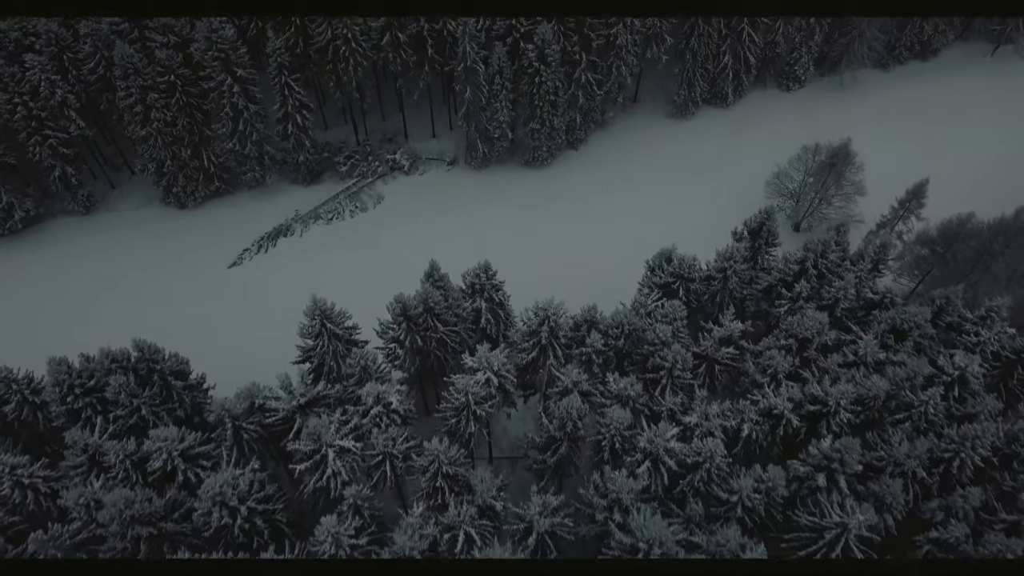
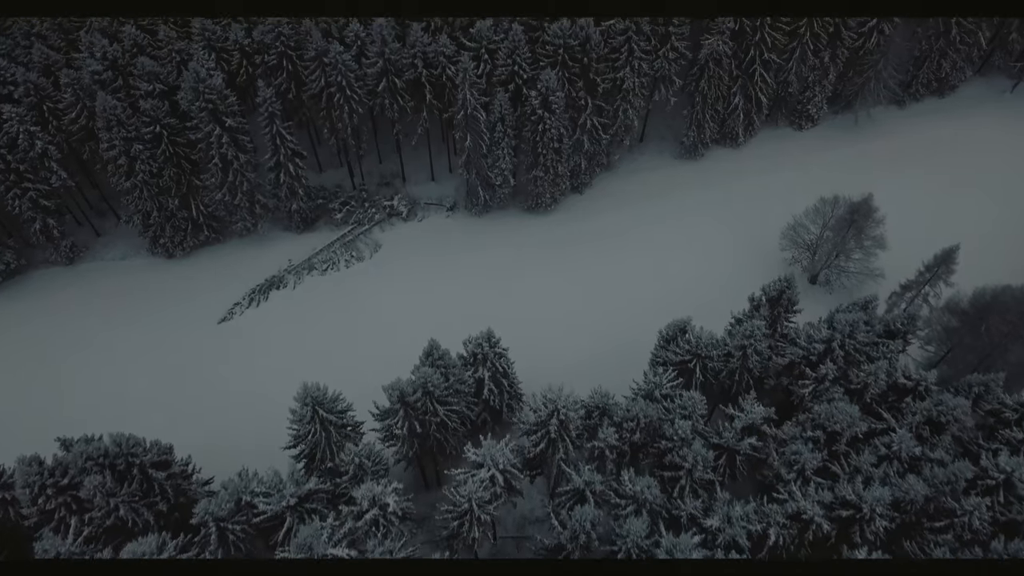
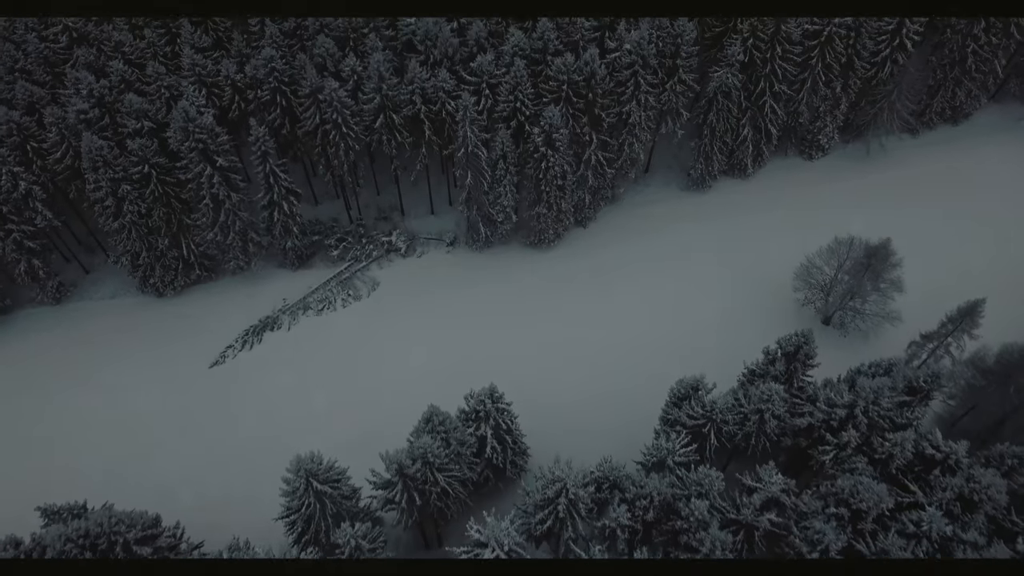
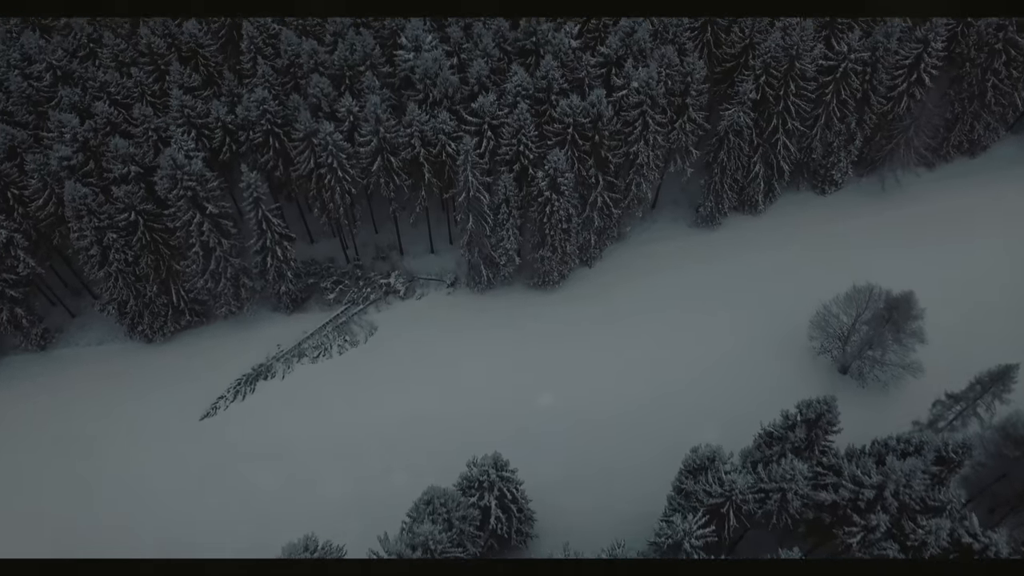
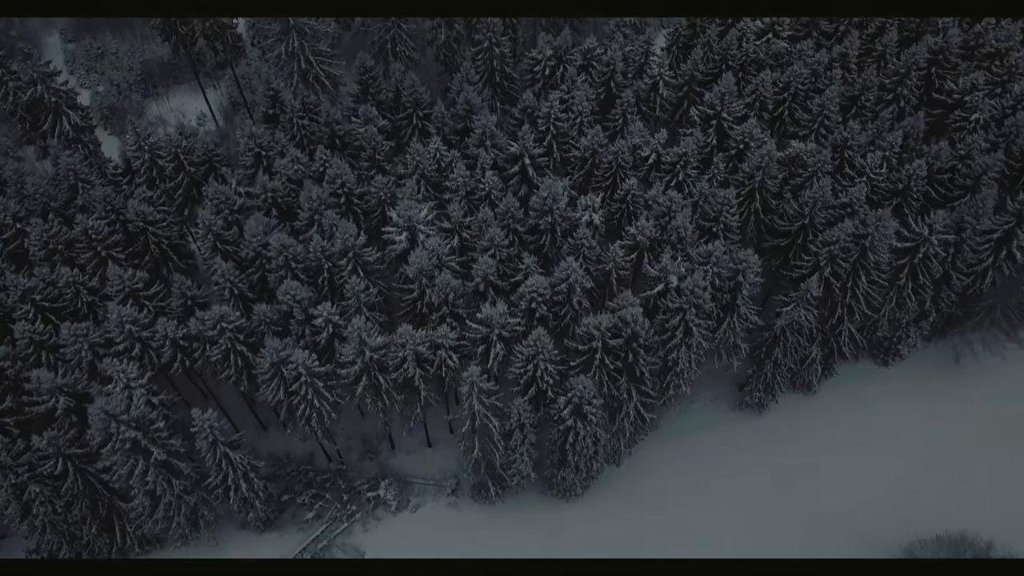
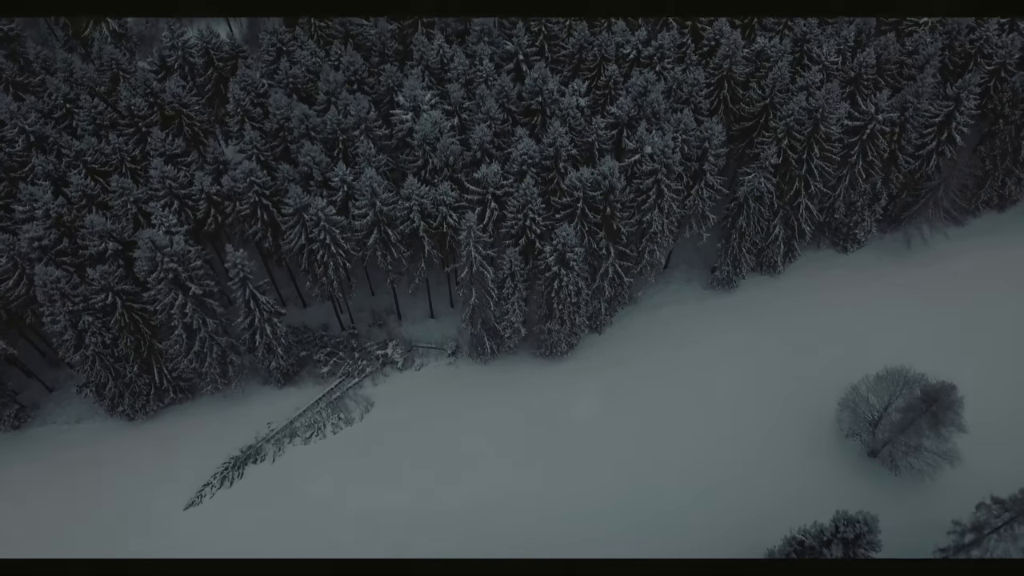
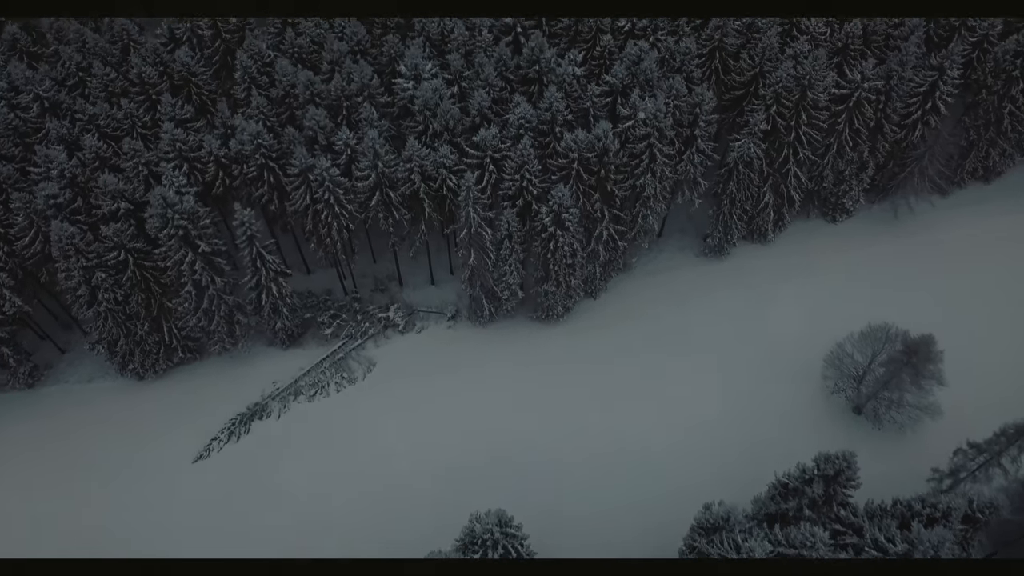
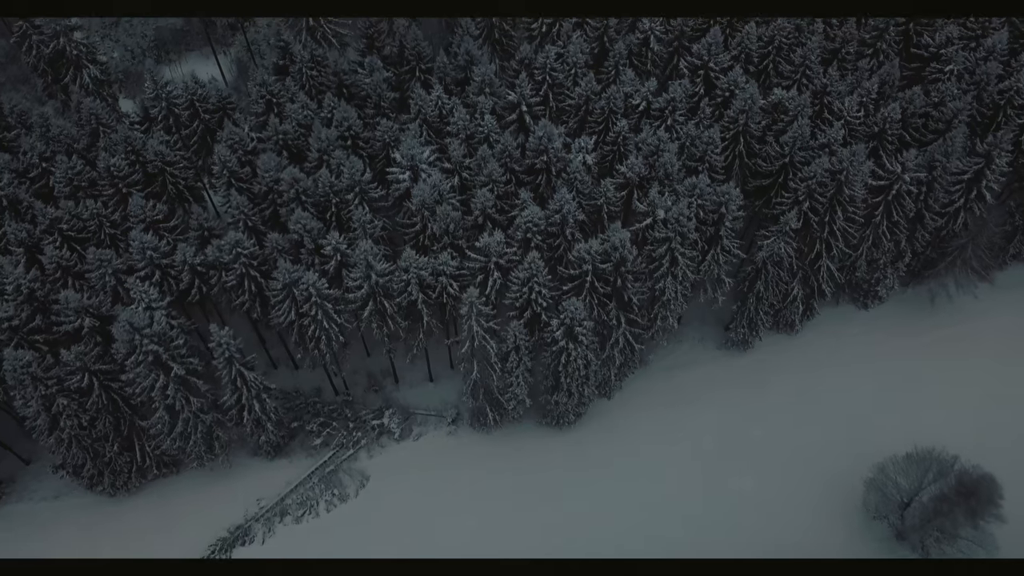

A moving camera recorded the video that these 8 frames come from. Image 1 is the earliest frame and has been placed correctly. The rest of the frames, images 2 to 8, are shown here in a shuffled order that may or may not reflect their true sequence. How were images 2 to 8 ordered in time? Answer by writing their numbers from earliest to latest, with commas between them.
2, 3, 4, 7, 6, 8, 5
